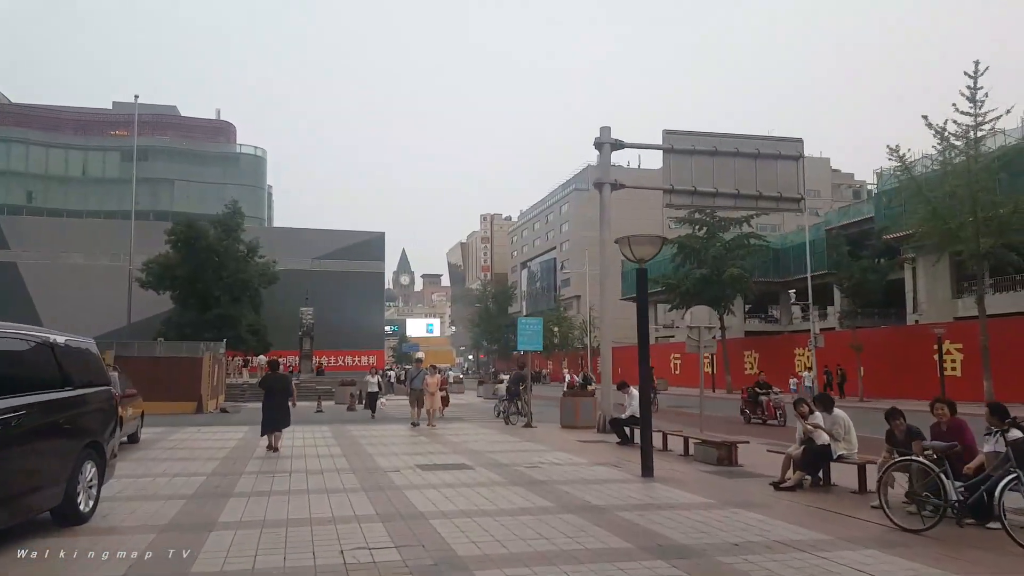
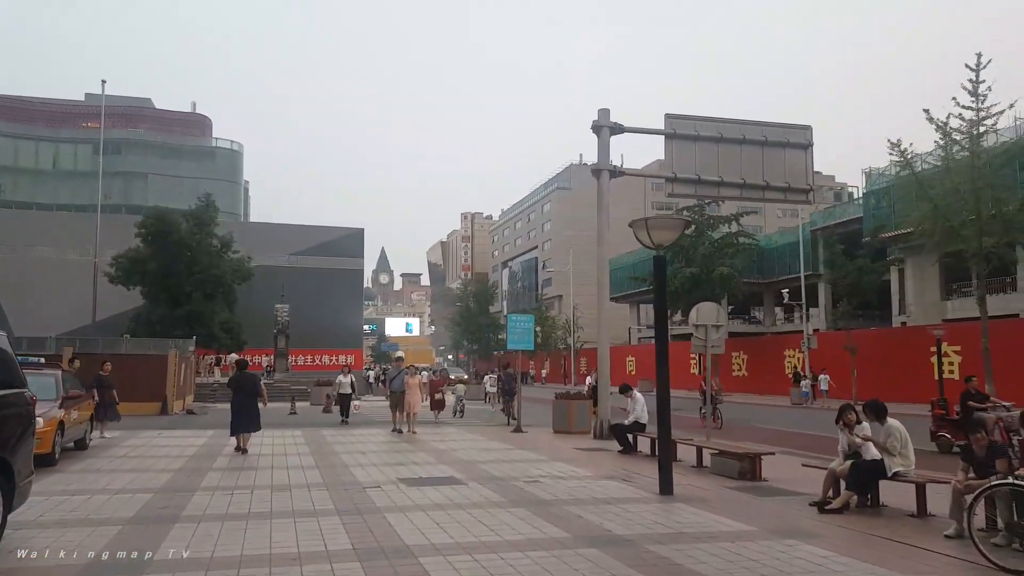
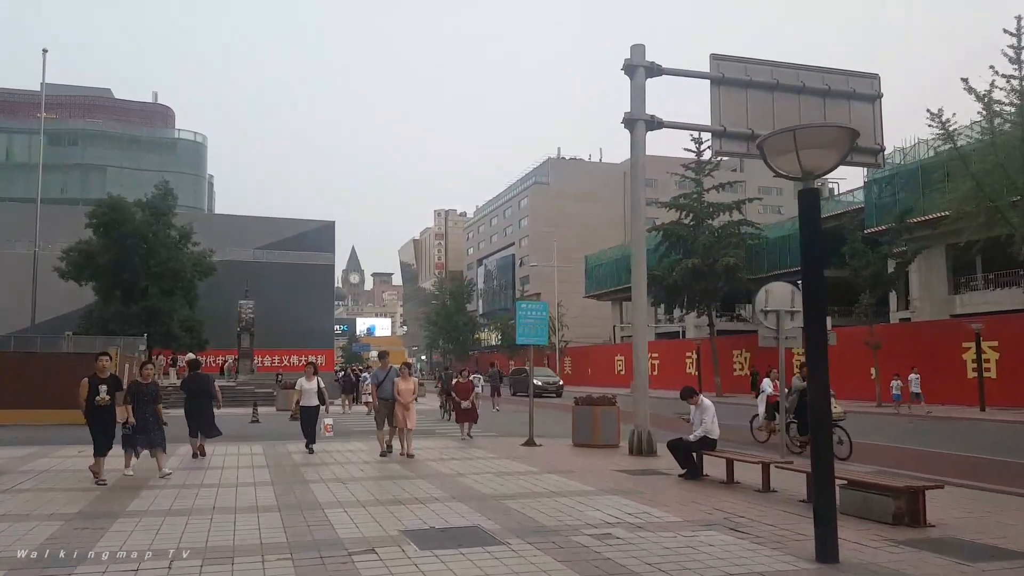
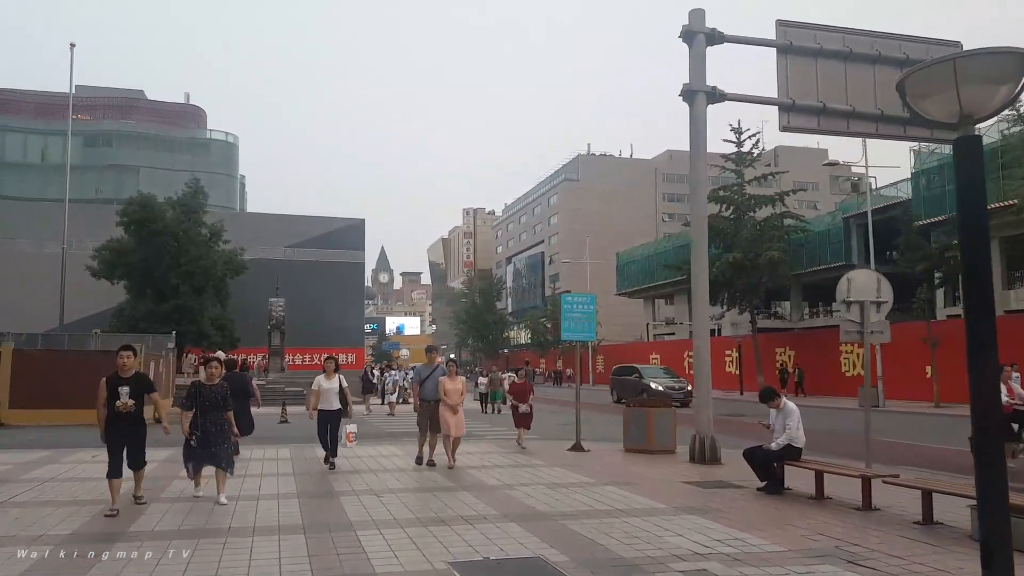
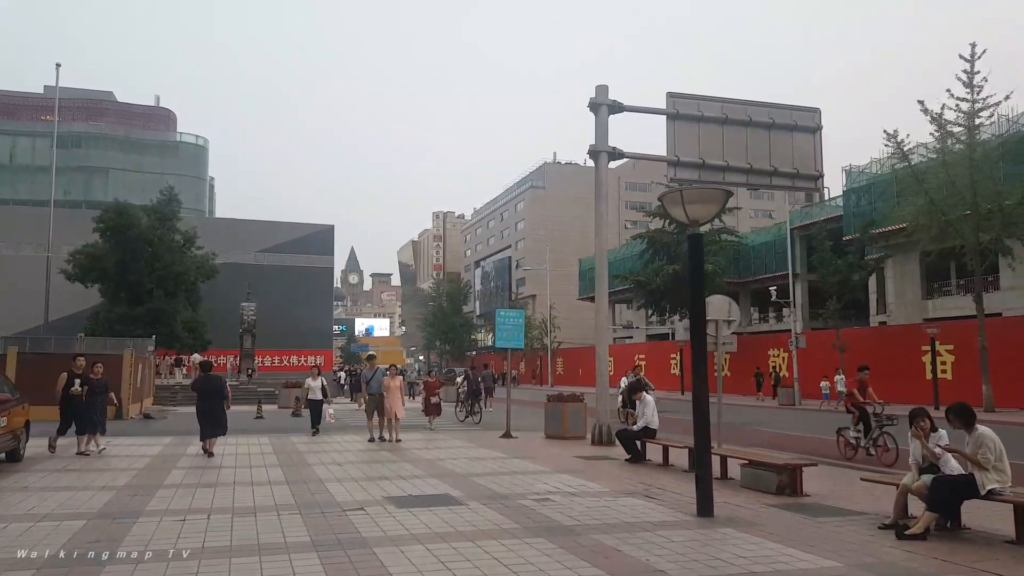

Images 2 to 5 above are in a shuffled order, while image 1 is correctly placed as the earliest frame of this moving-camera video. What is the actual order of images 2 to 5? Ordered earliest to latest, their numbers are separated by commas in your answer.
2, 5, 3, 4
